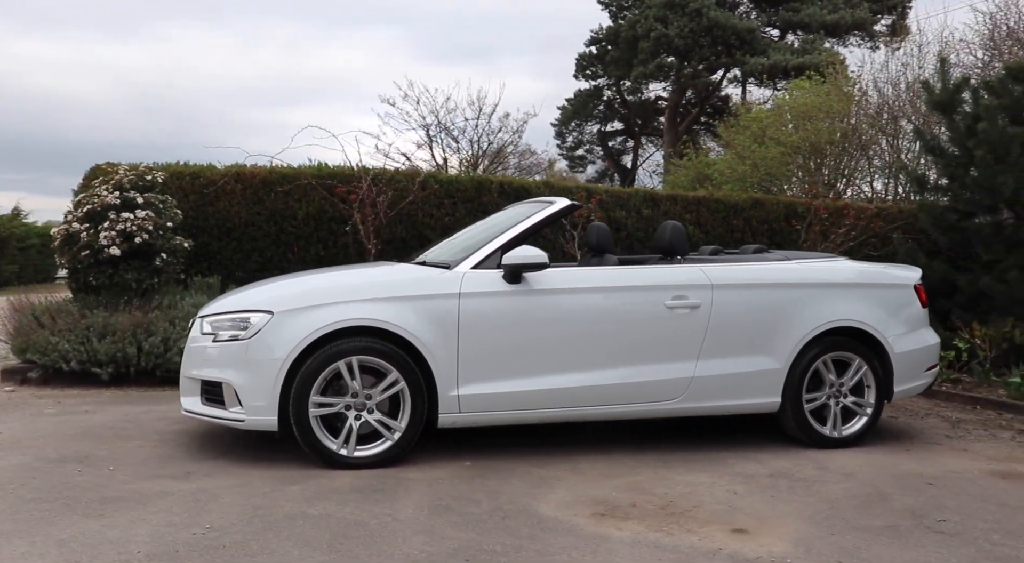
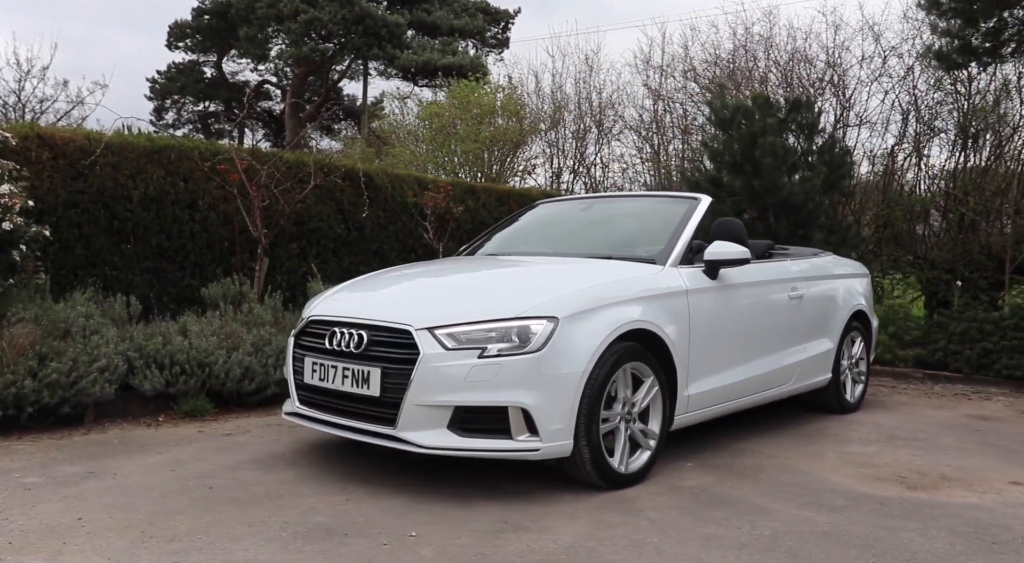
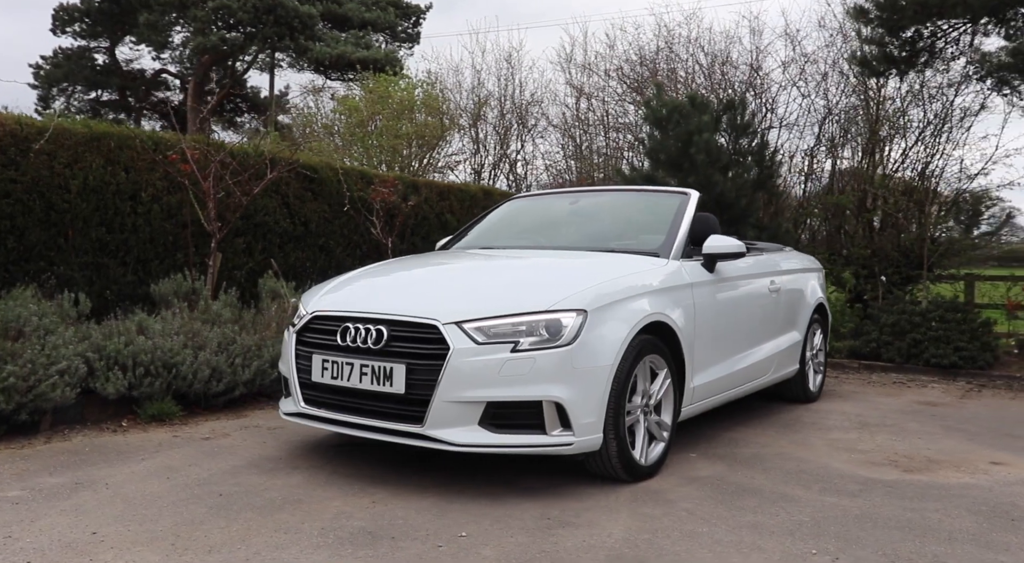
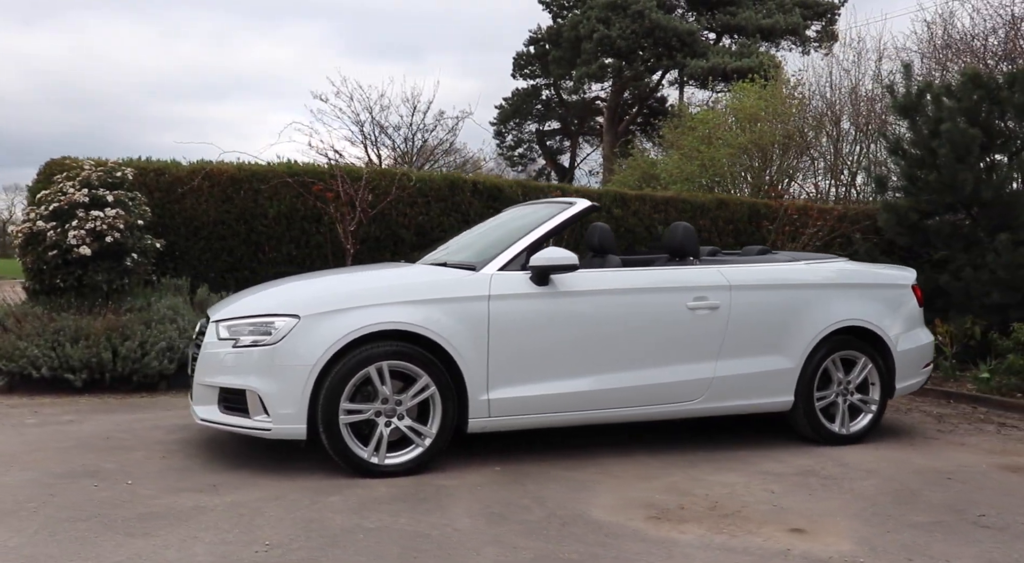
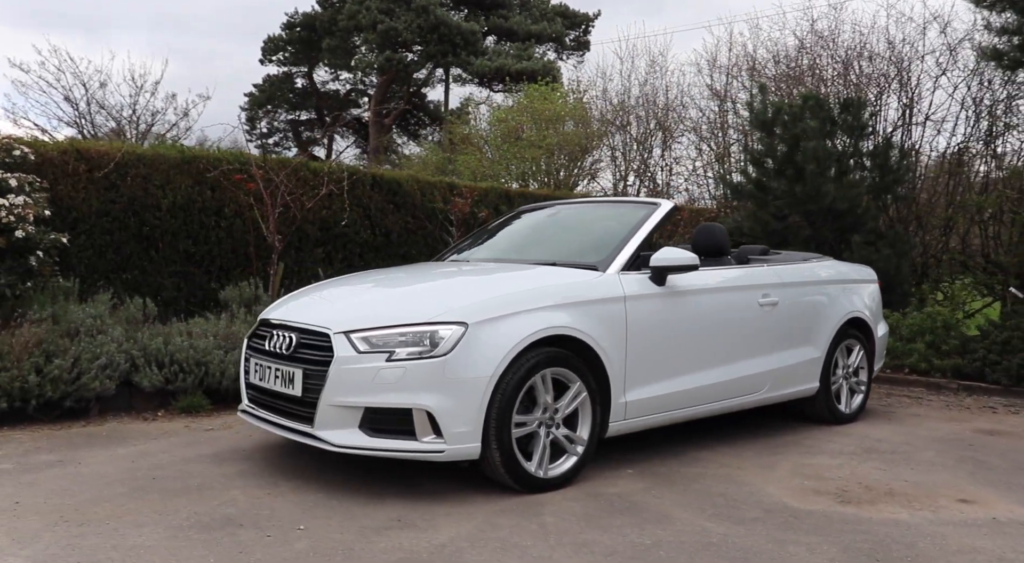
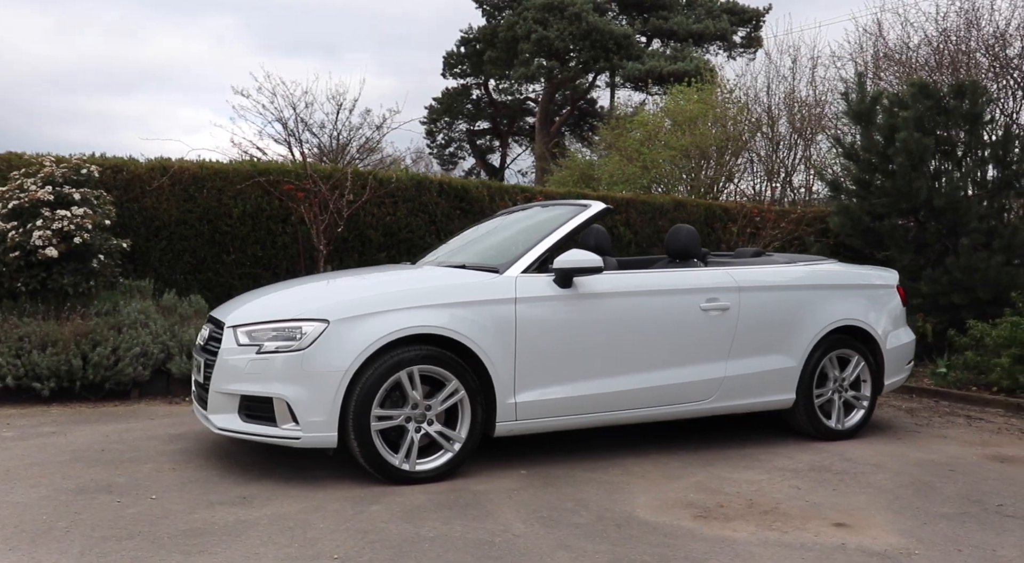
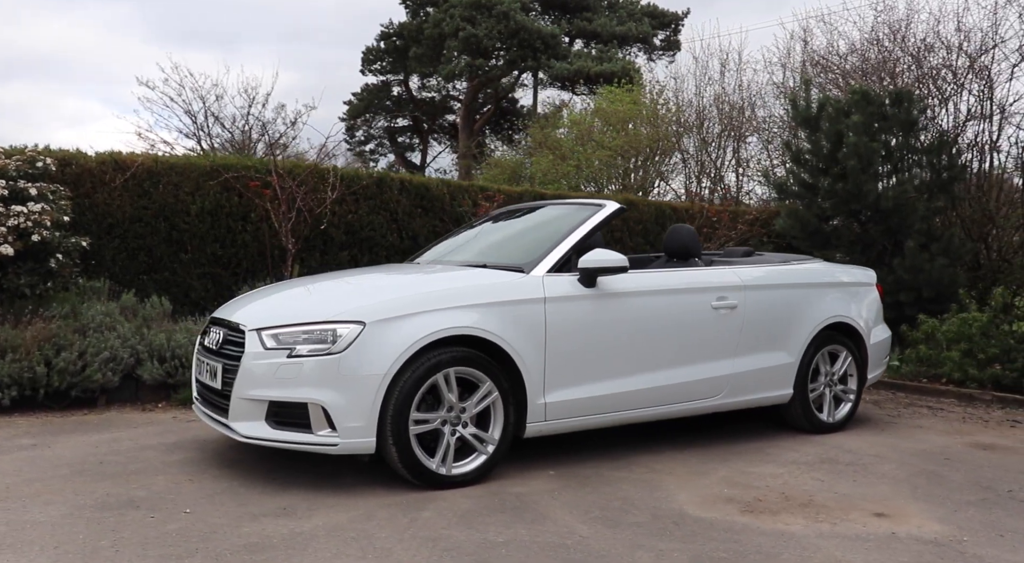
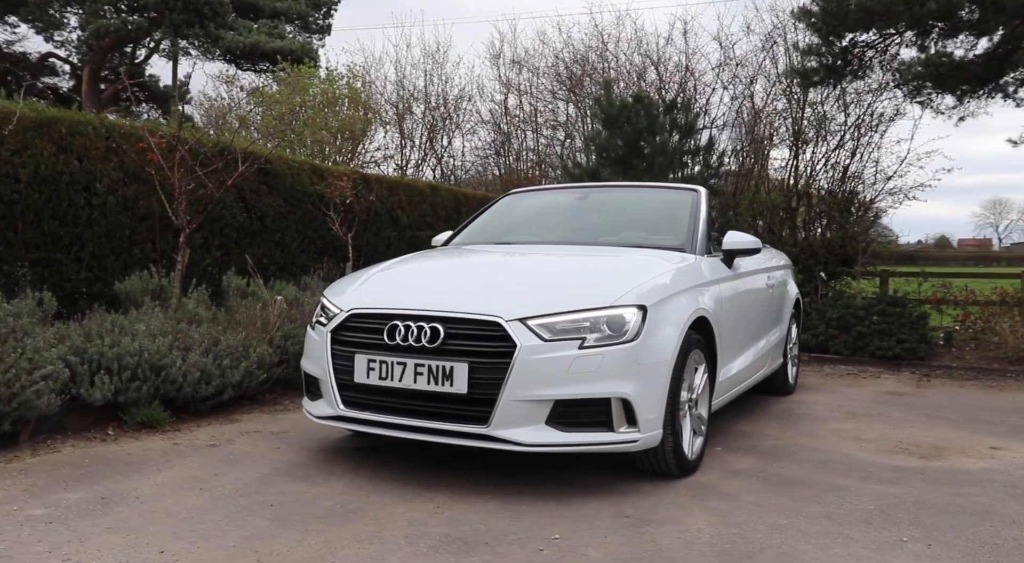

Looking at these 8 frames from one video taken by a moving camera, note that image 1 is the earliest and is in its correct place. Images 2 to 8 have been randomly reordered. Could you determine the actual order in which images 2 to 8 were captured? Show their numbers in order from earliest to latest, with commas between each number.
4, 6, 7, 5, 2, 3, 8
